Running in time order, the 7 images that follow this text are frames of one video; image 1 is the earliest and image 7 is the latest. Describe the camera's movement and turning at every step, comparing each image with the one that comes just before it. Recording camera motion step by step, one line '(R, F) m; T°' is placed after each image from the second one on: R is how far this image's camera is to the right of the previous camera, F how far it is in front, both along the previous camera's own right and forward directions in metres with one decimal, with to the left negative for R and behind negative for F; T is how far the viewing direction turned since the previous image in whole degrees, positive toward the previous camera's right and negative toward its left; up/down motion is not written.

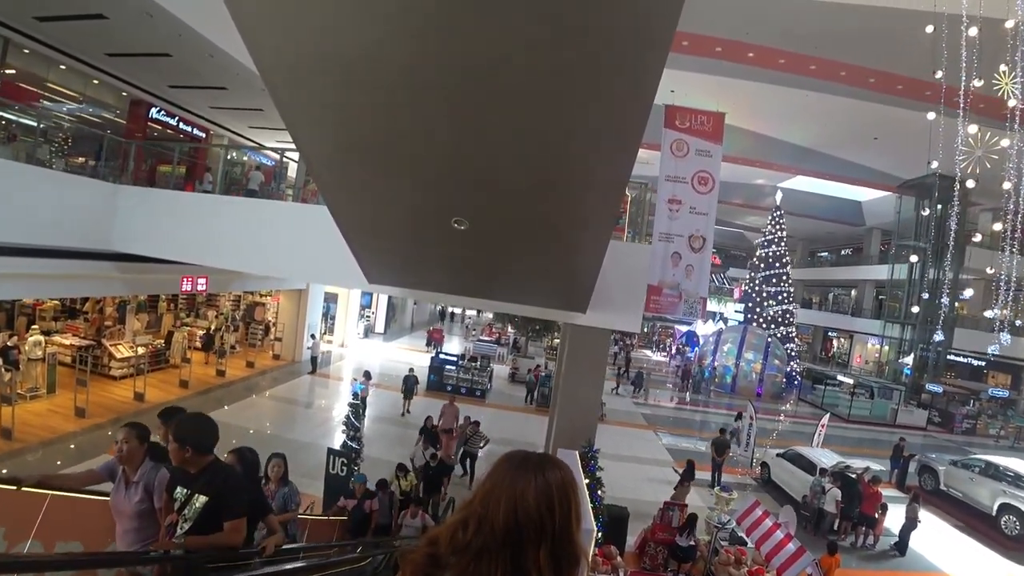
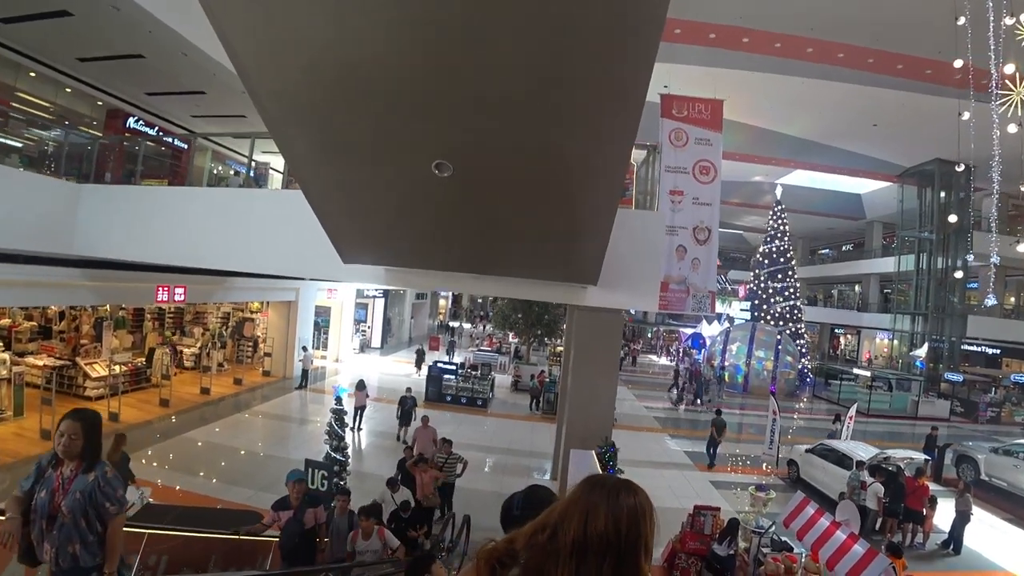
(0.0, +0.7) m; 0°
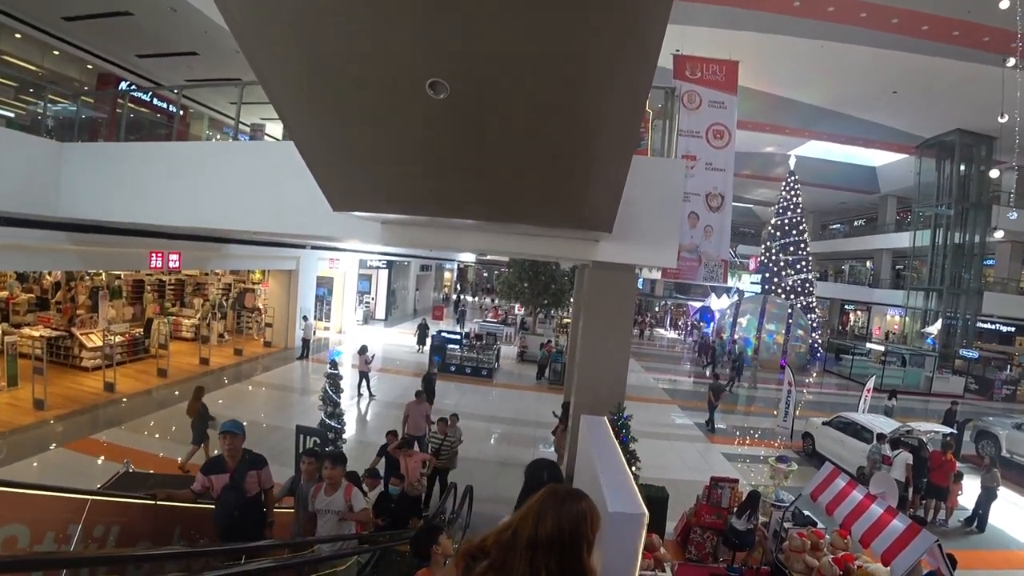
(0.0, +0.4) m; -1°
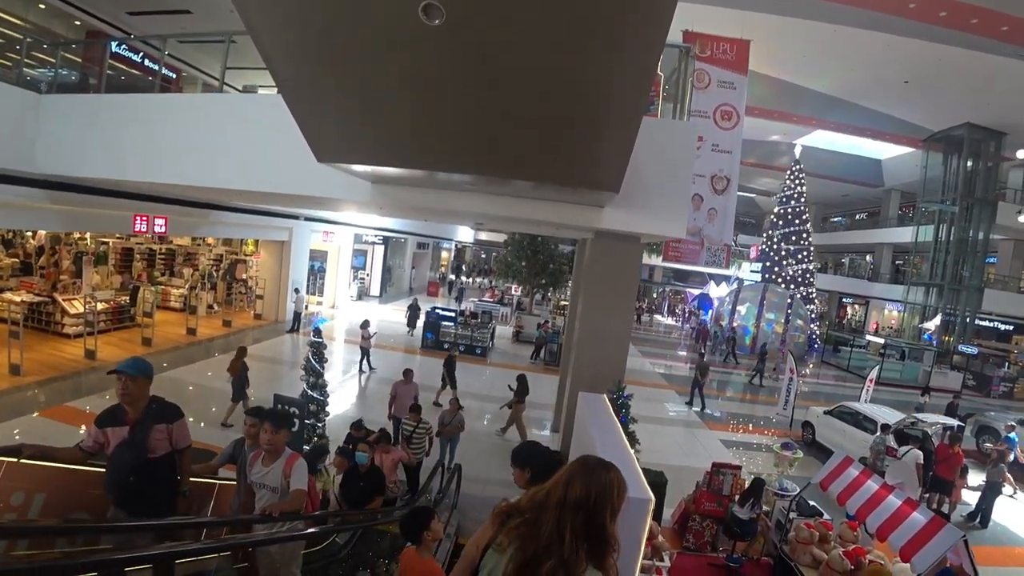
(0.0, +0.3) m; 0°
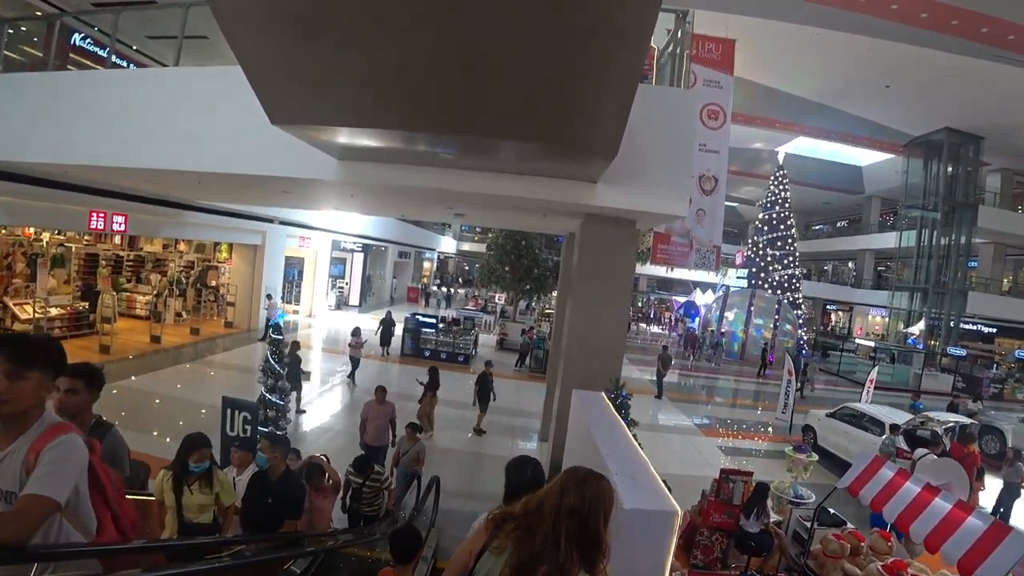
(0.0, +0.5) m; +2°
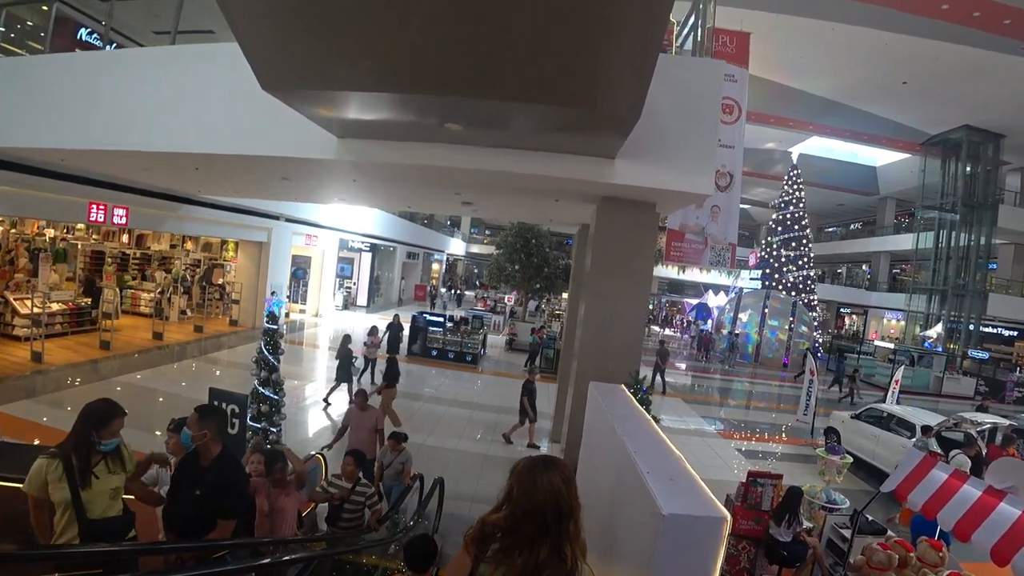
(0.0, +0.3) m; -1°
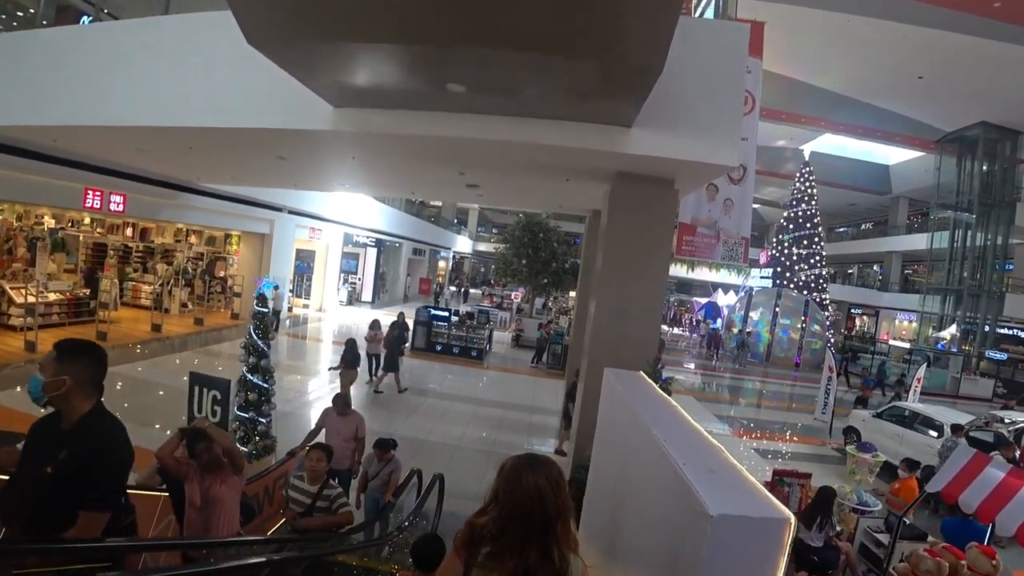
(0.0, +0.3) m; -1°
